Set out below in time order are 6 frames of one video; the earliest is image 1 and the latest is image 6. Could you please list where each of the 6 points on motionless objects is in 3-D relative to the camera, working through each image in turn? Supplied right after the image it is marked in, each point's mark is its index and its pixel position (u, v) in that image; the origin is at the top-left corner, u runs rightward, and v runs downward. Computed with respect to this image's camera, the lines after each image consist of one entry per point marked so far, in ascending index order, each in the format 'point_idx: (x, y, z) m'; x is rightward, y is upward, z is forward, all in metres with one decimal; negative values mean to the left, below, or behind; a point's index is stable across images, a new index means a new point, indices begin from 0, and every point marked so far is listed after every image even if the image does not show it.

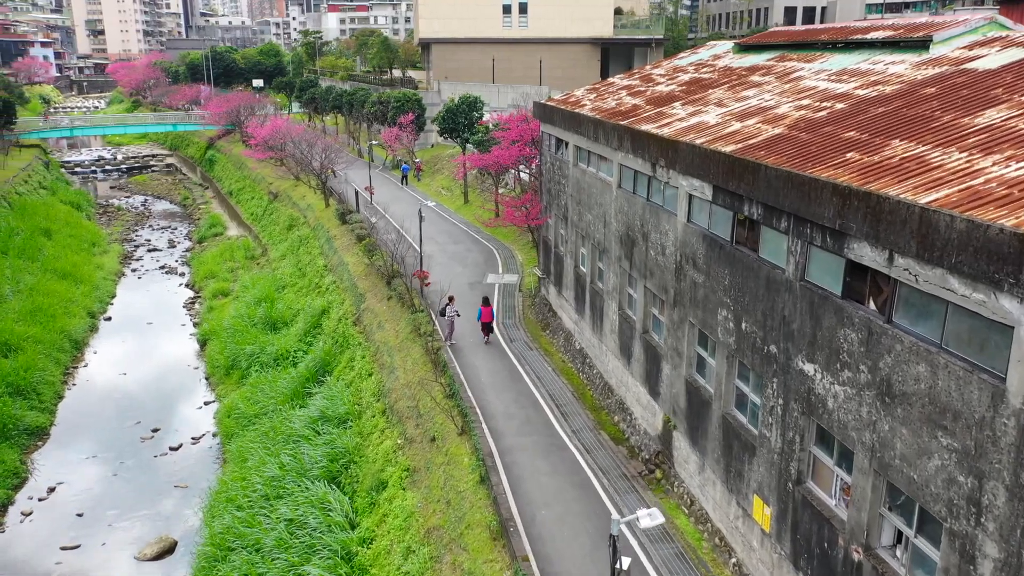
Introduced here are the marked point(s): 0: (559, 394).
0: (+1.0, -2.2, +16.8) m
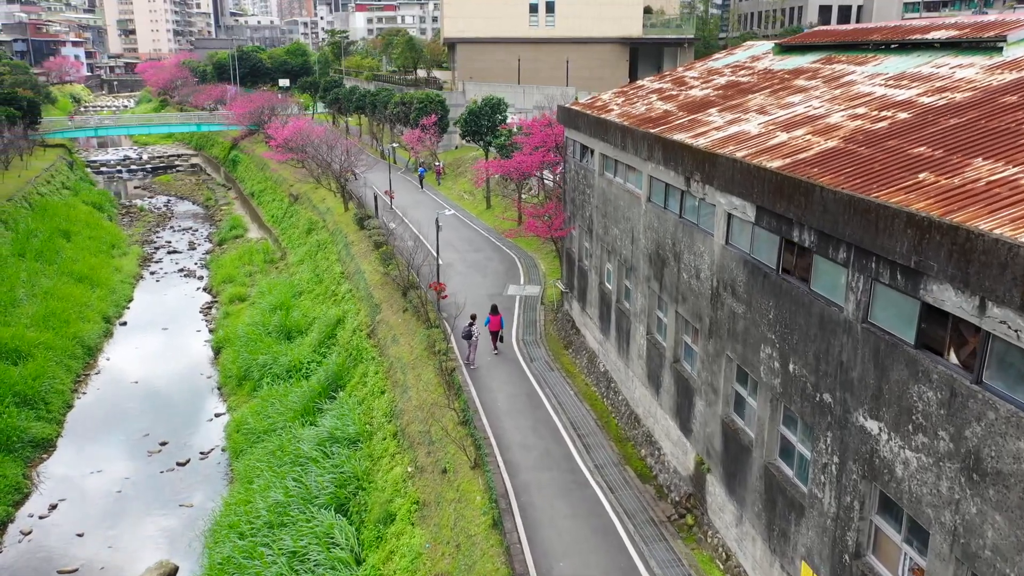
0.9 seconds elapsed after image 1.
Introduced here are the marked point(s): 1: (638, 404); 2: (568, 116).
0: (+1.3, -2.5, +15.6) m
1: (+2.3, -2.1, +14.8) m
2: (+1.3, +4.0, +19.2) m
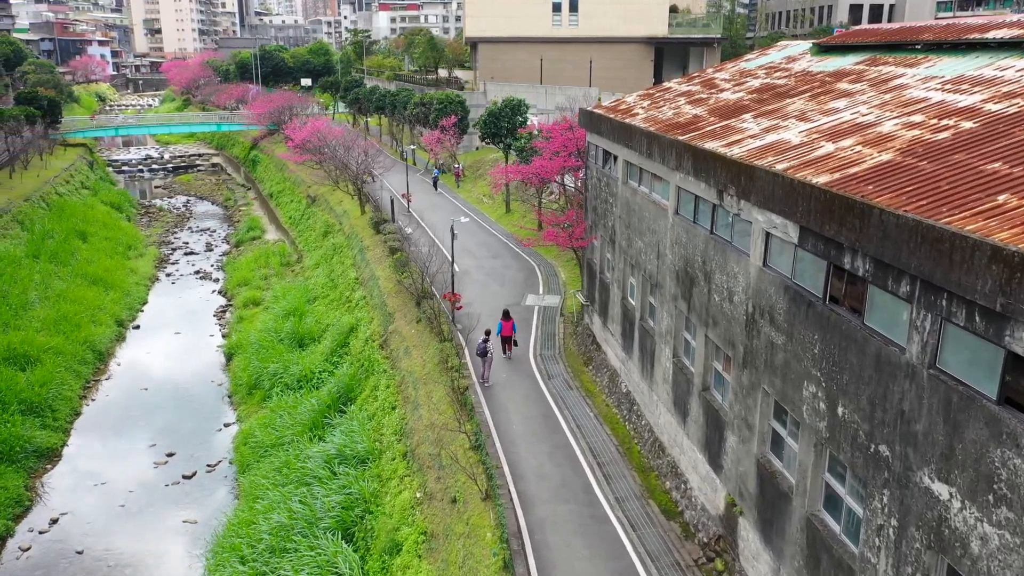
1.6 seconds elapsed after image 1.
0: (+1.6, -2.8, +14.5) m
1: (+2.5, -2.4, +13.7) m
2: (+1.7, +3.7, +18.1) m
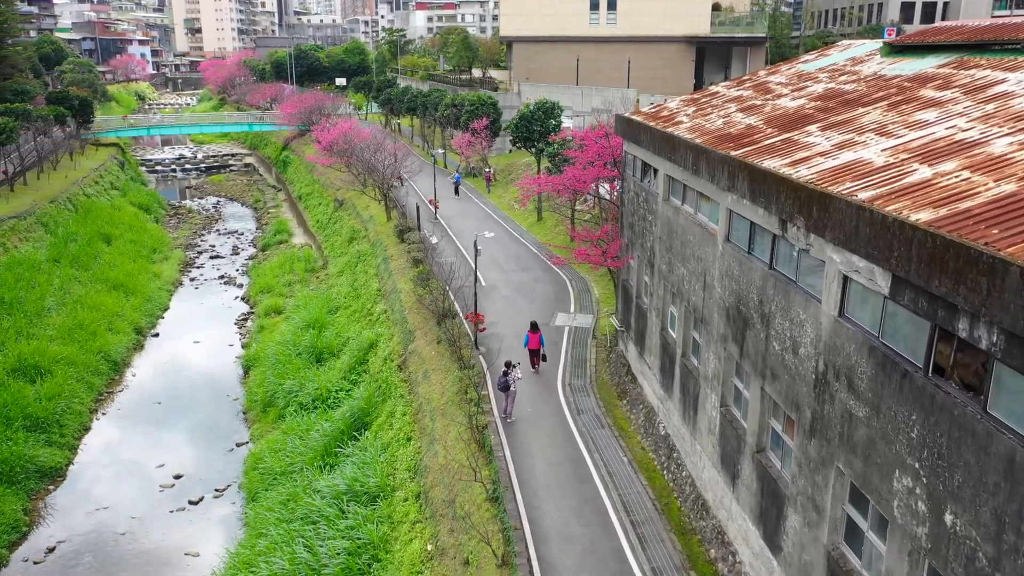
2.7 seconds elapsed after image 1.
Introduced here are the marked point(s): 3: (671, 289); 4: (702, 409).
0: (+1.9, -3.3, +12.8) m
1: (+2.8, -2.9, +12.0) m
2: (+2.3, +3.2, +16.4) m
3: (+2.7, 0.0, +13.8) m
4: (+2.8, -1.8, +12.1) m
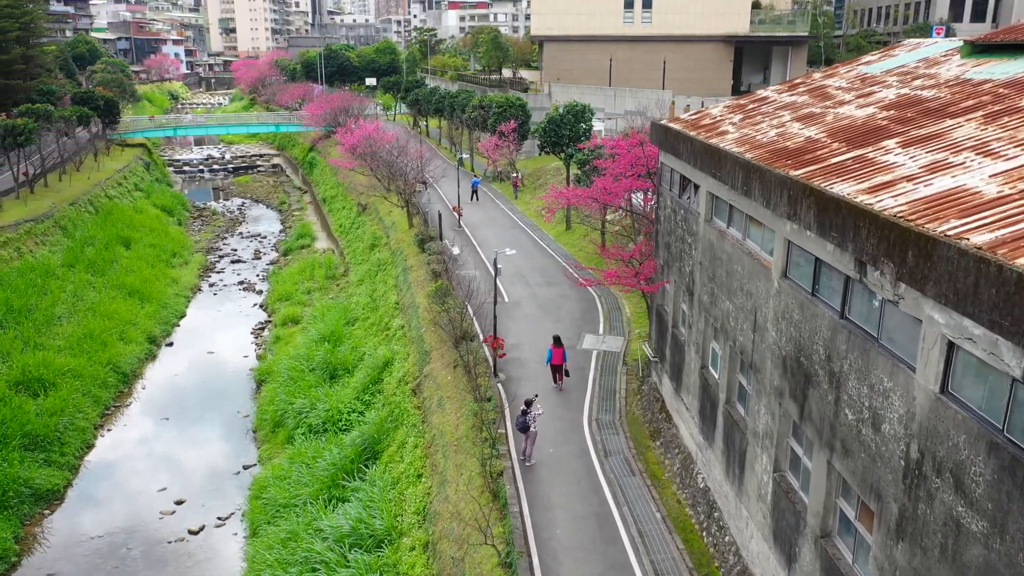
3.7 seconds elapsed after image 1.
0: (+2.1, -3.8, +11.1) m
1: (+3.0, -3.4, +10.2) m
2: (+2.7, +2.7, +14.7) m
3: (+3.0, -0.5, +12.1) m
4: (+3.0, -2.3, +10.4) m
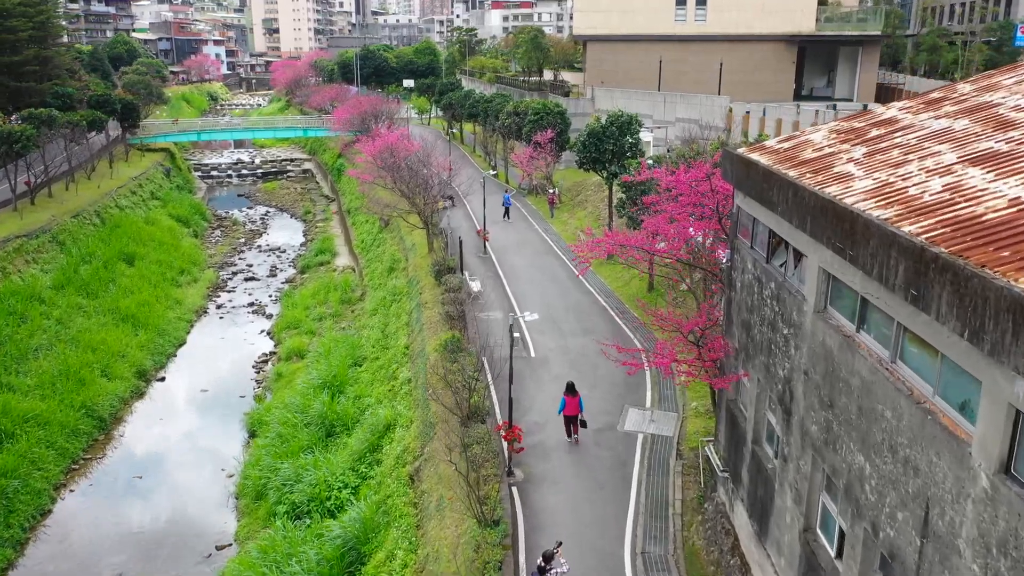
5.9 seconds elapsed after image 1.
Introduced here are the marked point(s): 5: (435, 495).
0: (+2.1, -5.1, +6.9) m
1: (+3.0, -4.7, +6.0) m
2: (+3.0, +1.5, +10.4) m
3: (+3.0, -1.8, +7.8) m
4: (+3.0, -3.5, +6.1) m
5: (-1.3, -3.6, +14.4) m
